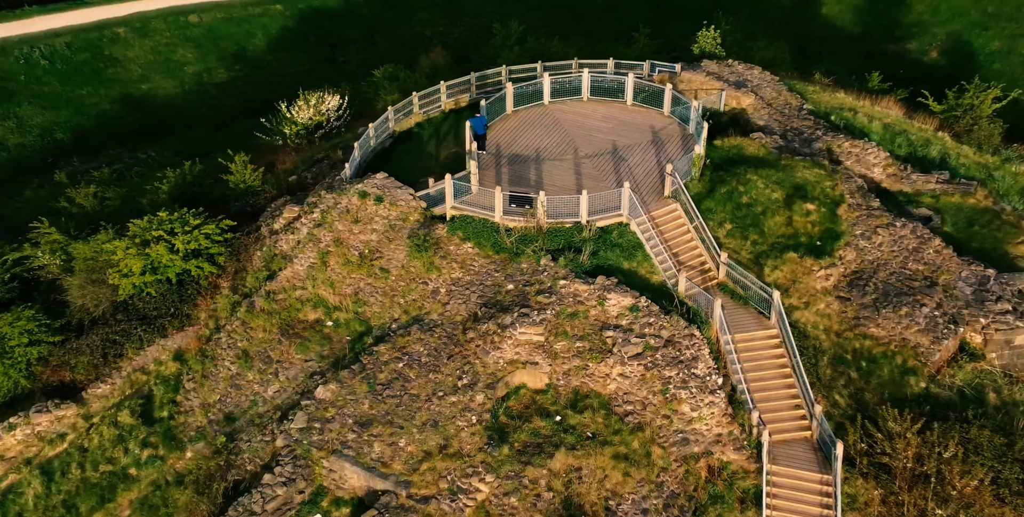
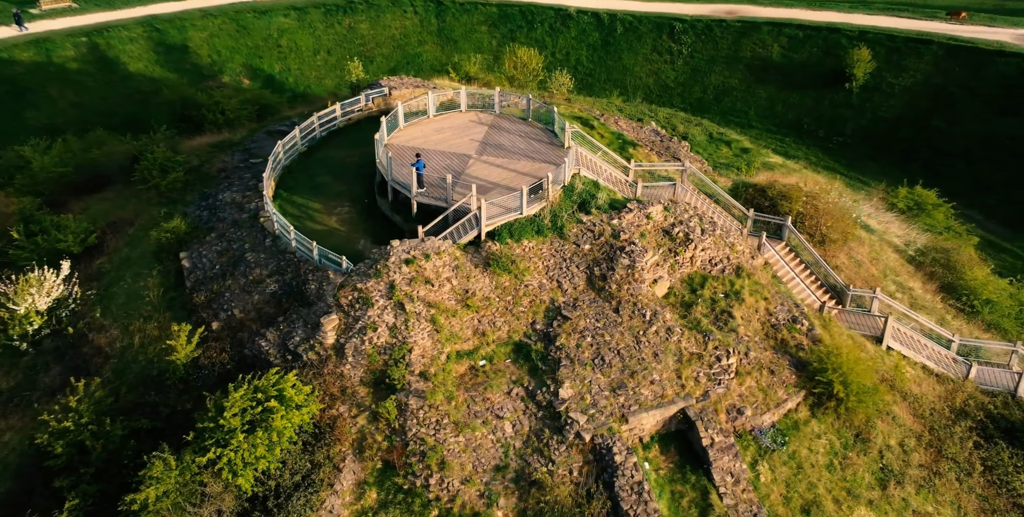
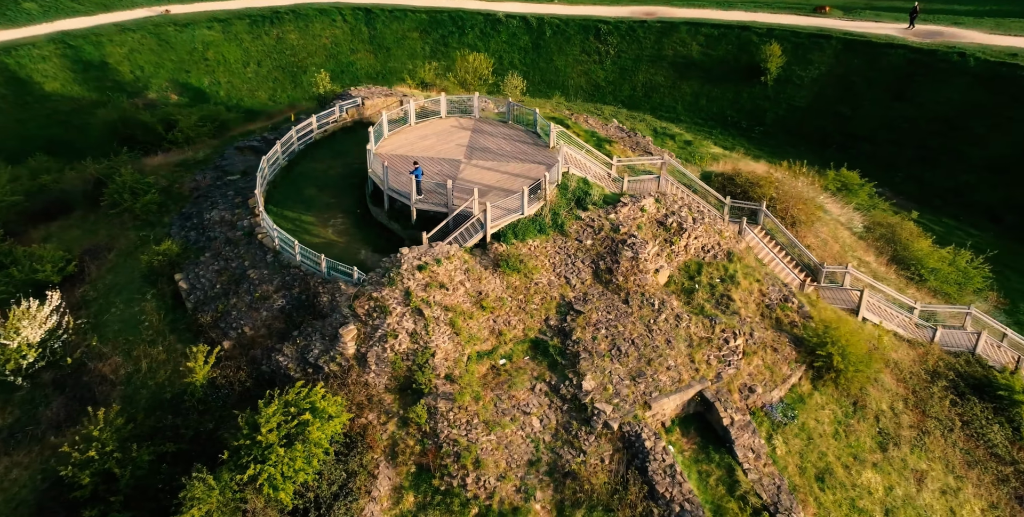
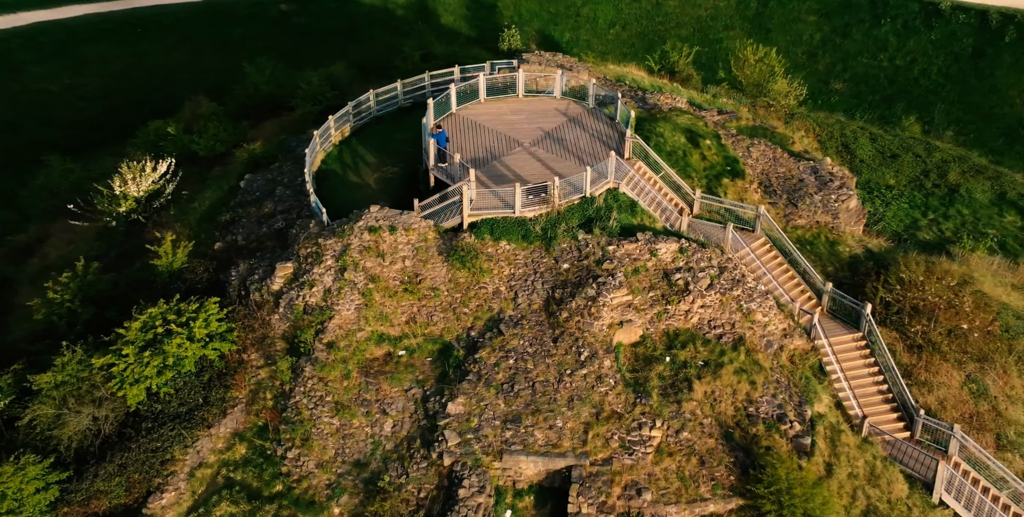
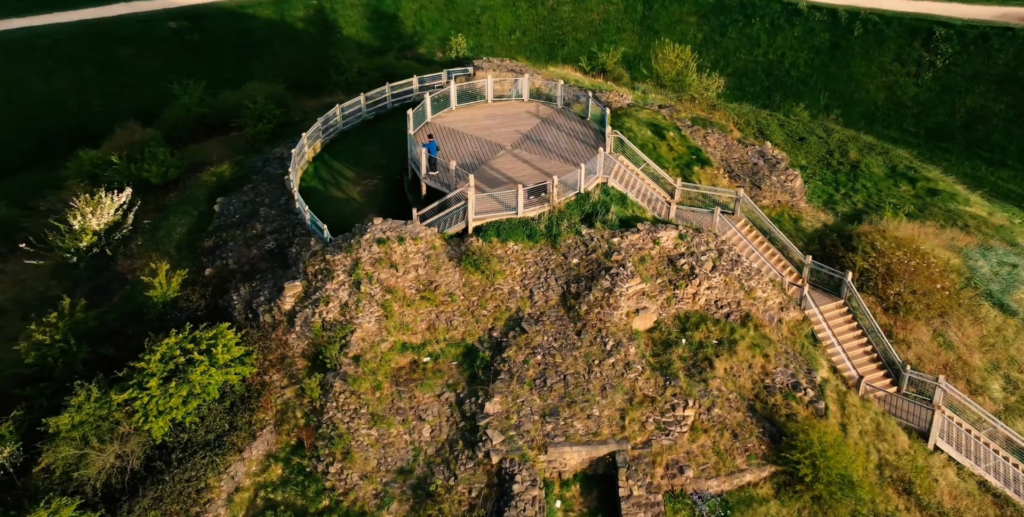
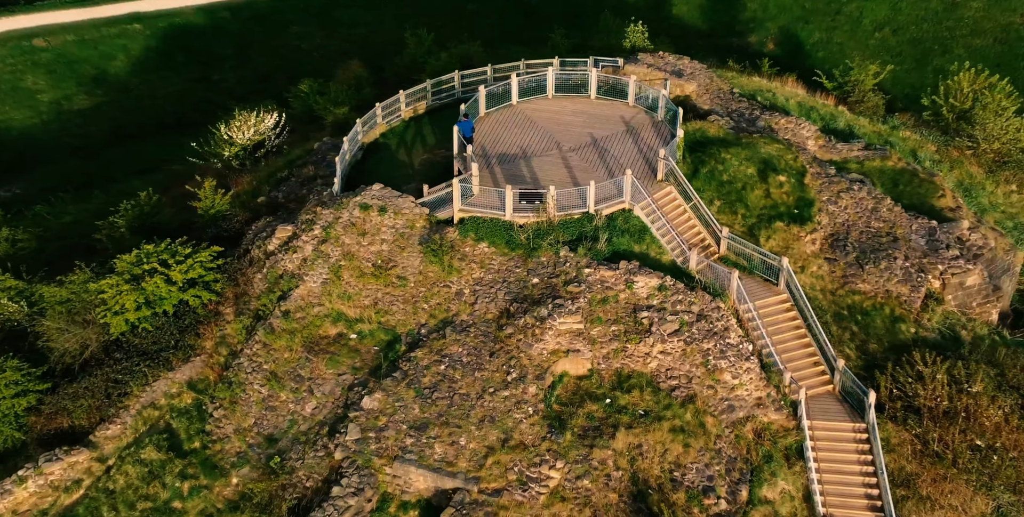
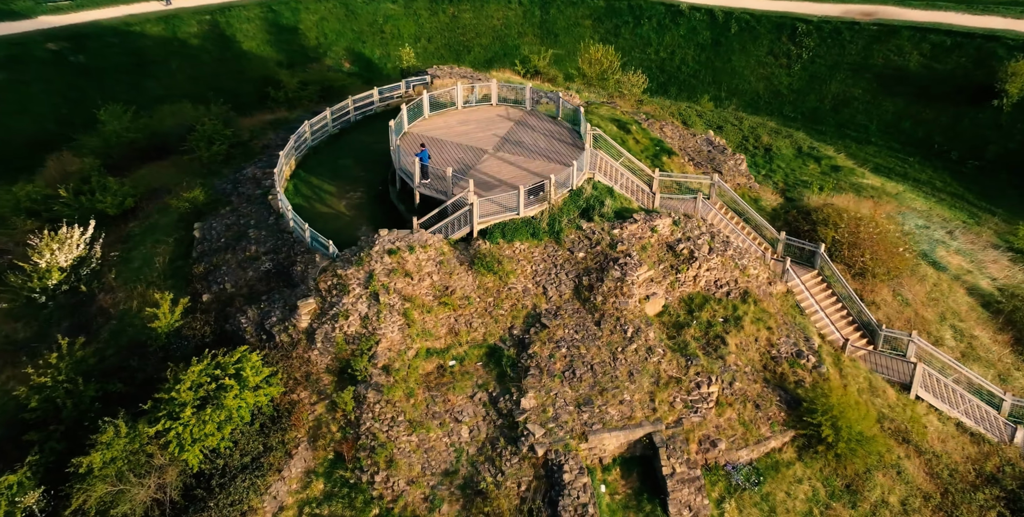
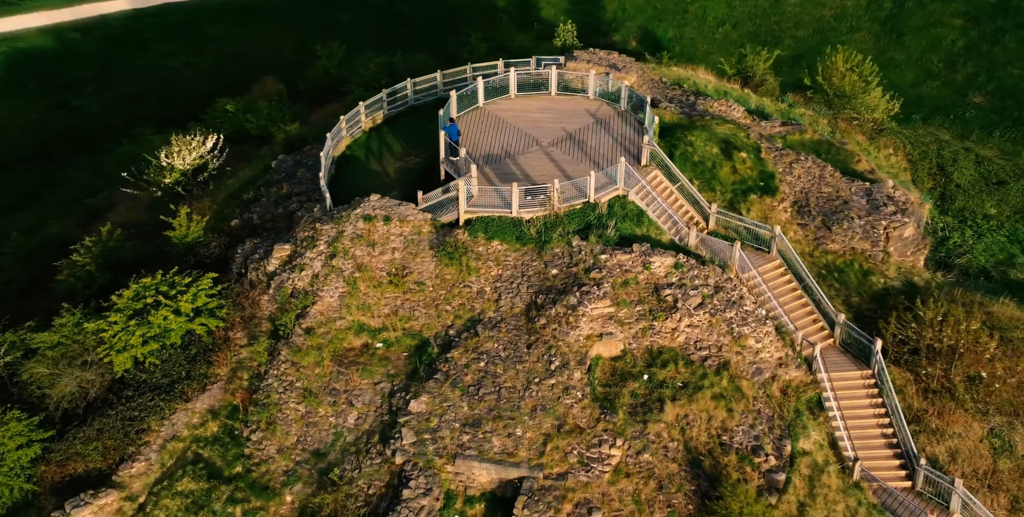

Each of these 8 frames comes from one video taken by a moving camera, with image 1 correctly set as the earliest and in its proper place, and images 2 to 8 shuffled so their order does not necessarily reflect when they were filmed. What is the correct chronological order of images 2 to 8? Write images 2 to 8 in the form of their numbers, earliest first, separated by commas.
6, 8, 4, 5, 7, 2, 3
